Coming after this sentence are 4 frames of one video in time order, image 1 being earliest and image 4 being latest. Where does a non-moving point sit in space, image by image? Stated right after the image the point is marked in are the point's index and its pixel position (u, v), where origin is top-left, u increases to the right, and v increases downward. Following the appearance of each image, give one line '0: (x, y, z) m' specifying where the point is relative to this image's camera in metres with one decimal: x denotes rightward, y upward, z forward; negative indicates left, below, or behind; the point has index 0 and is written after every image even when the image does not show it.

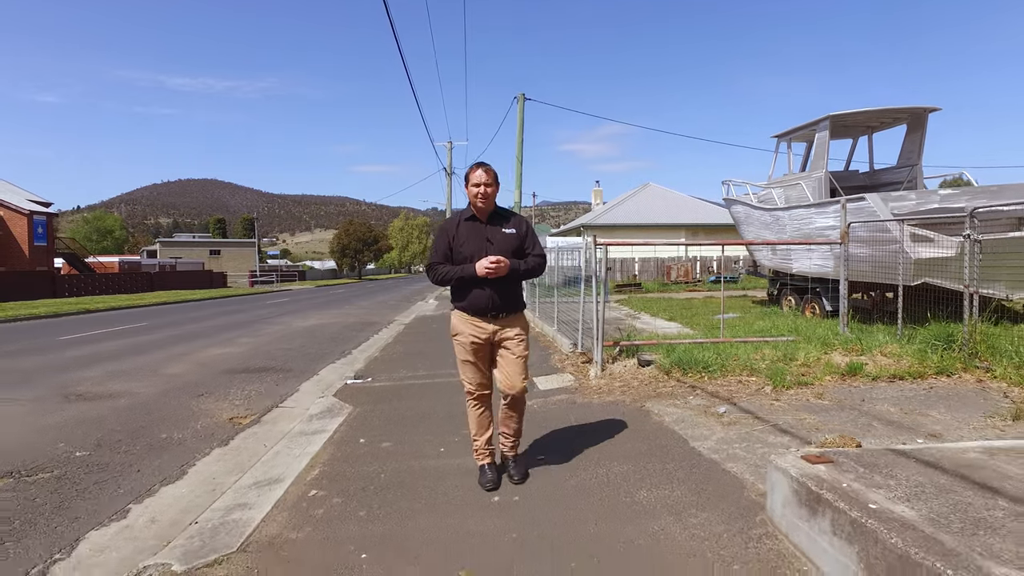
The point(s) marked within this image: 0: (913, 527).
0: (+1.4, -0.8, +2.2) m
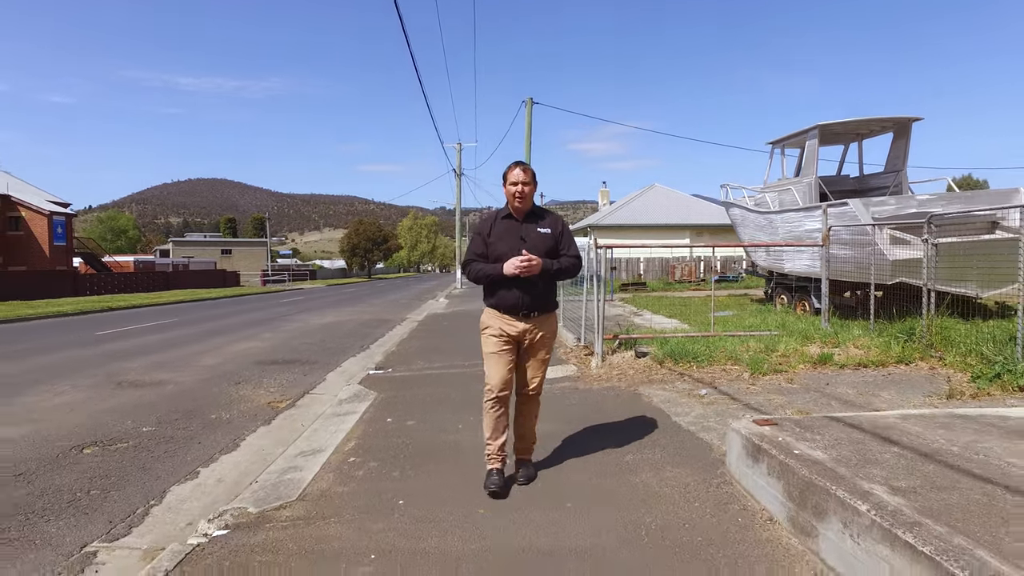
0: (+1.4, -0.8, +2.9) m
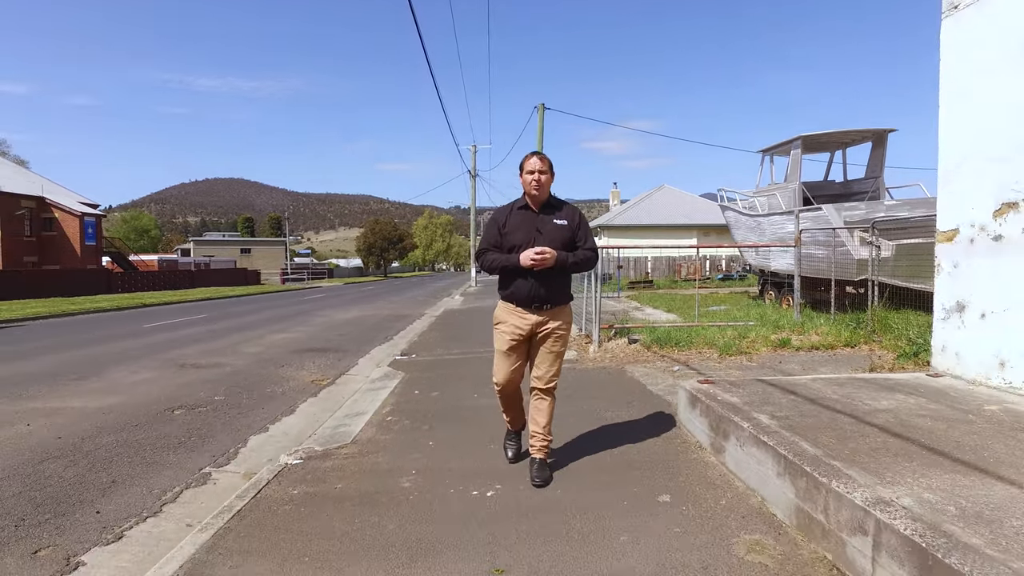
0: (+1.4, -0.8, +4.1) m
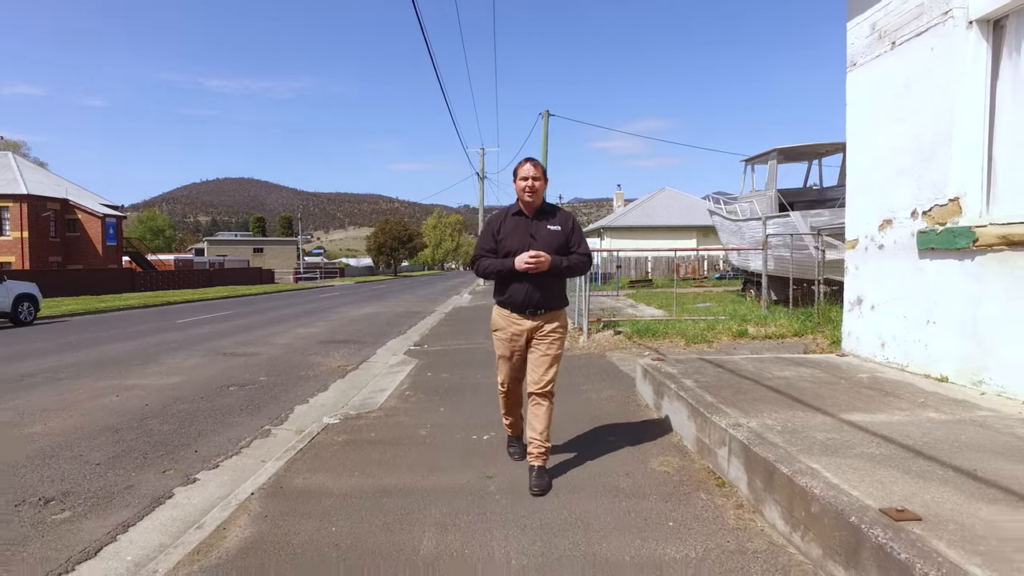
0: (+1.4, -0.7, +5.3) m
